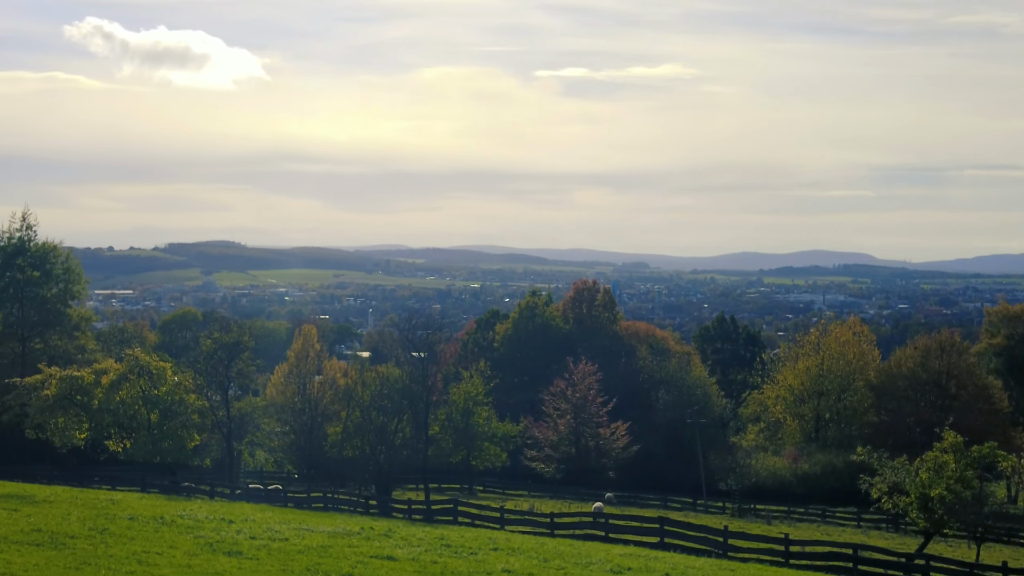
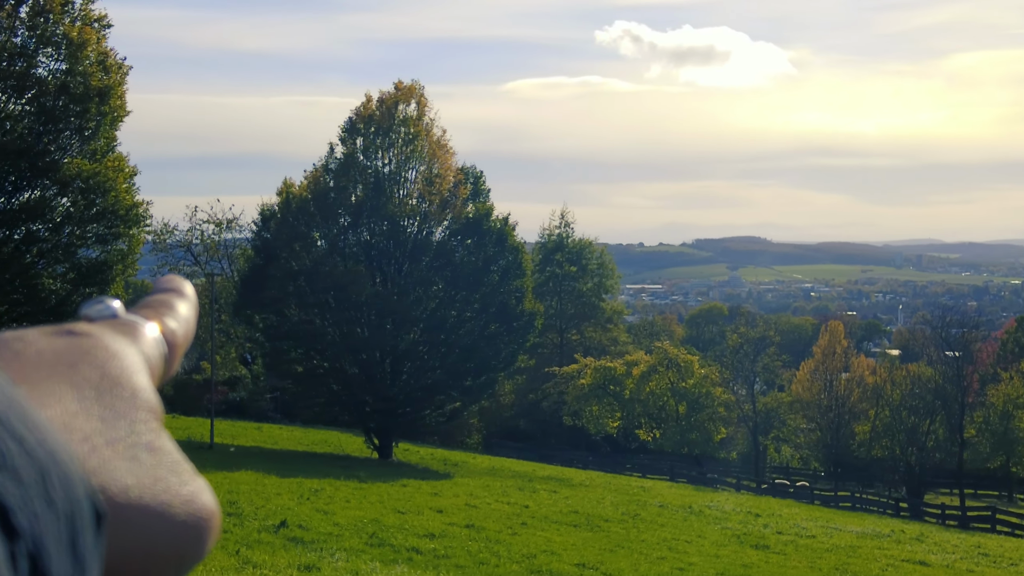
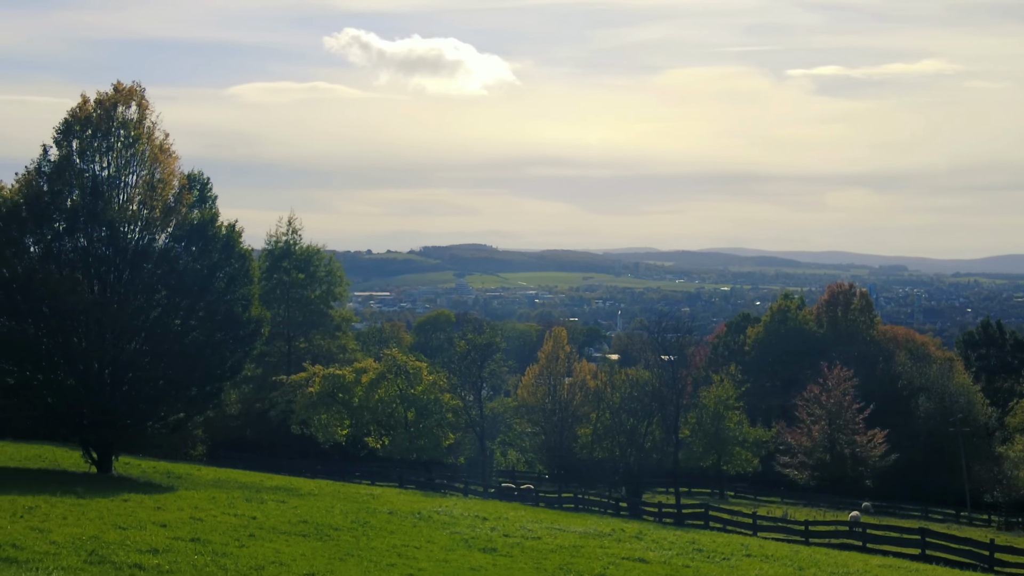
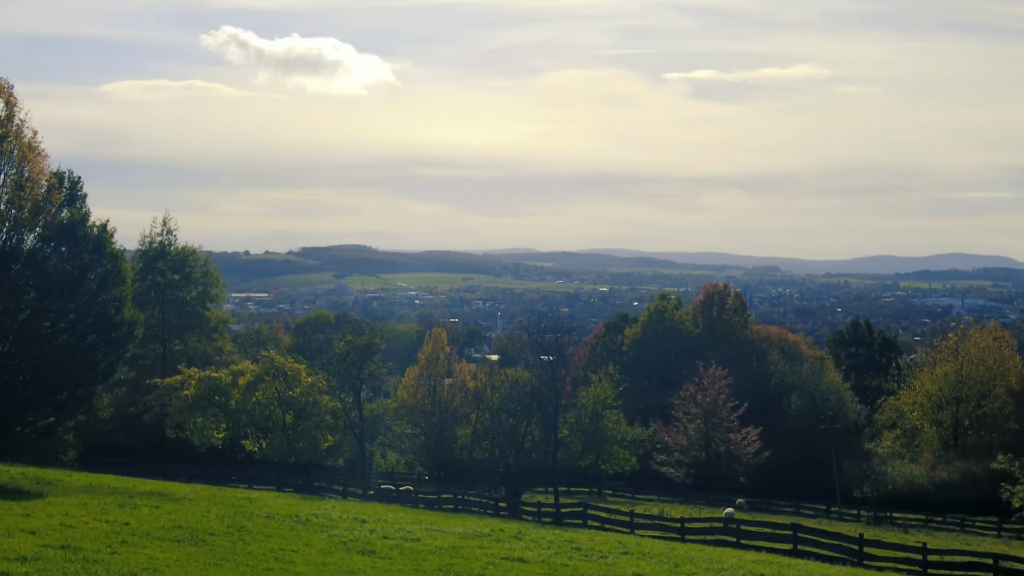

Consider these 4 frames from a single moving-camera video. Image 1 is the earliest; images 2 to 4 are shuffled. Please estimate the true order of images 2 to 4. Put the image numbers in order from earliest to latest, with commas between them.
4, 3, 2
